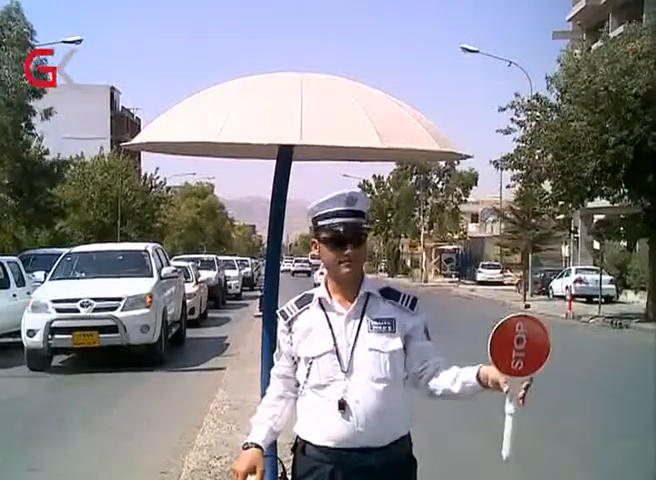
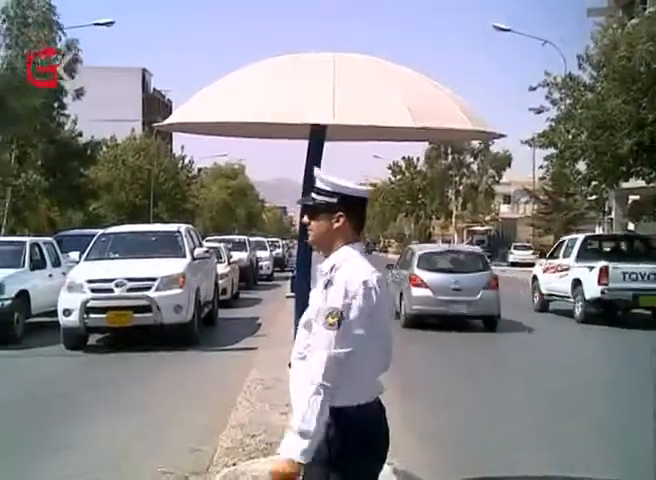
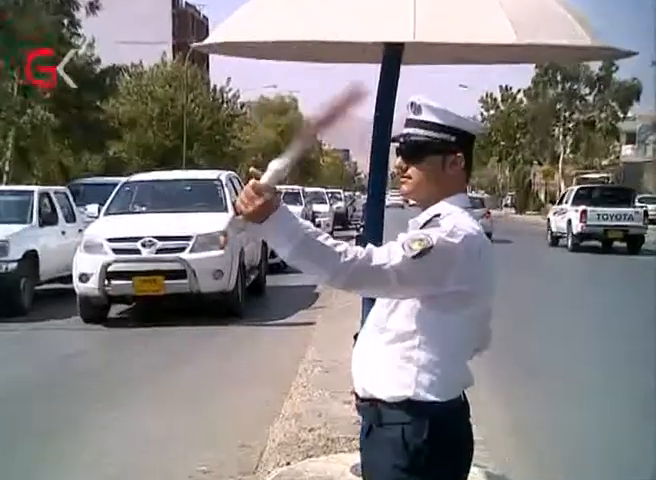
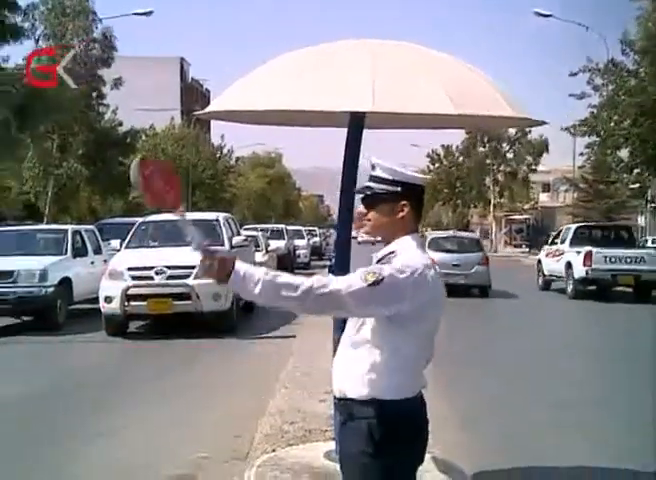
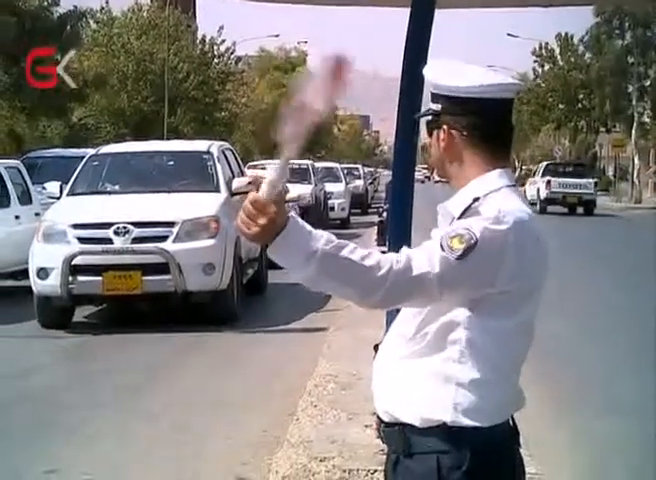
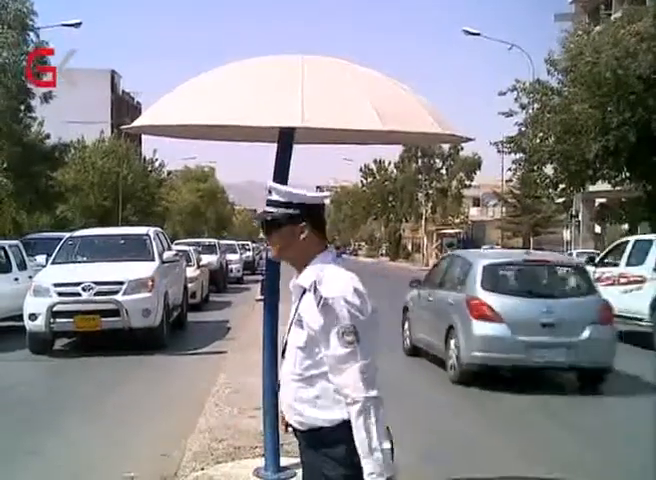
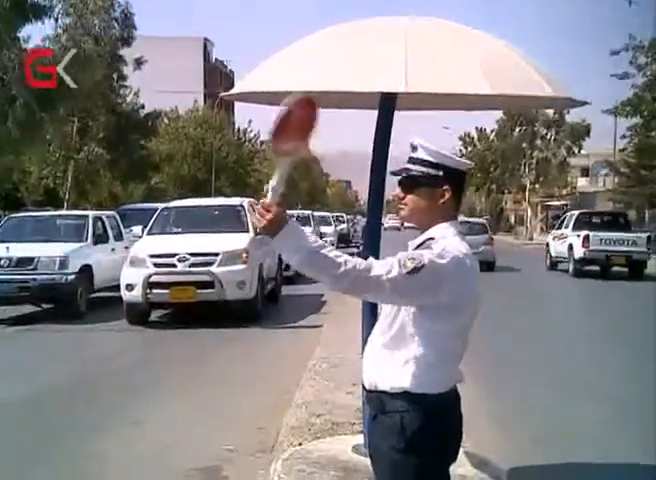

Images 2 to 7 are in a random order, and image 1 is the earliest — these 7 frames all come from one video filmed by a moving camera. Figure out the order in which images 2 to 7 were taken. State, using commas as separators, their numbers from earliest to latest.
6, 2, 4, 7, 3, 5
